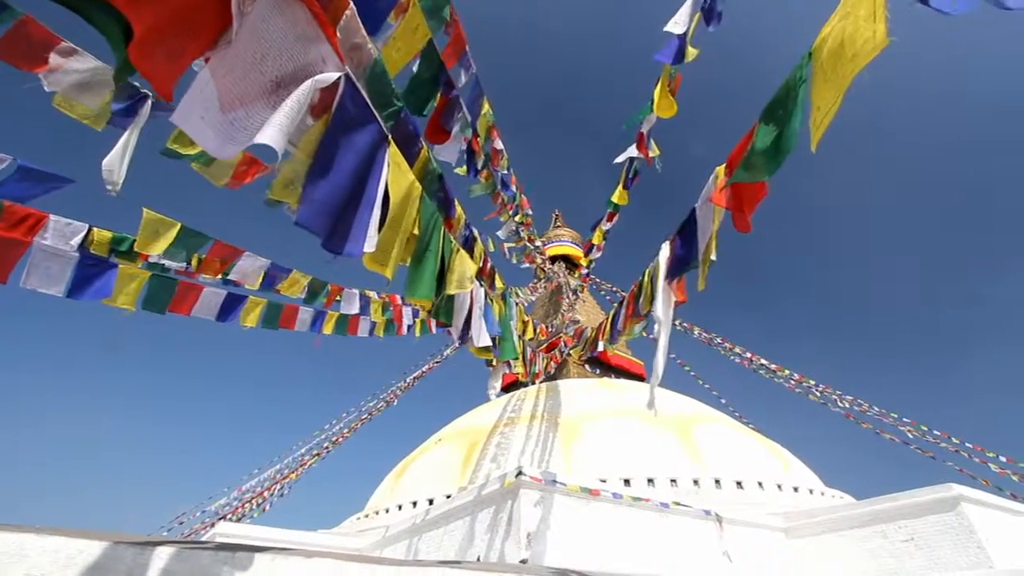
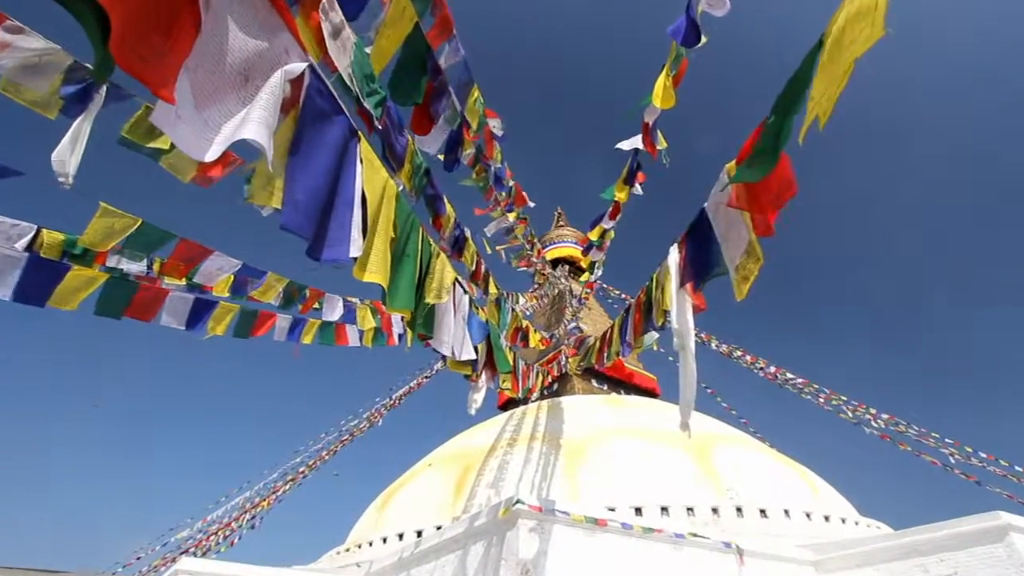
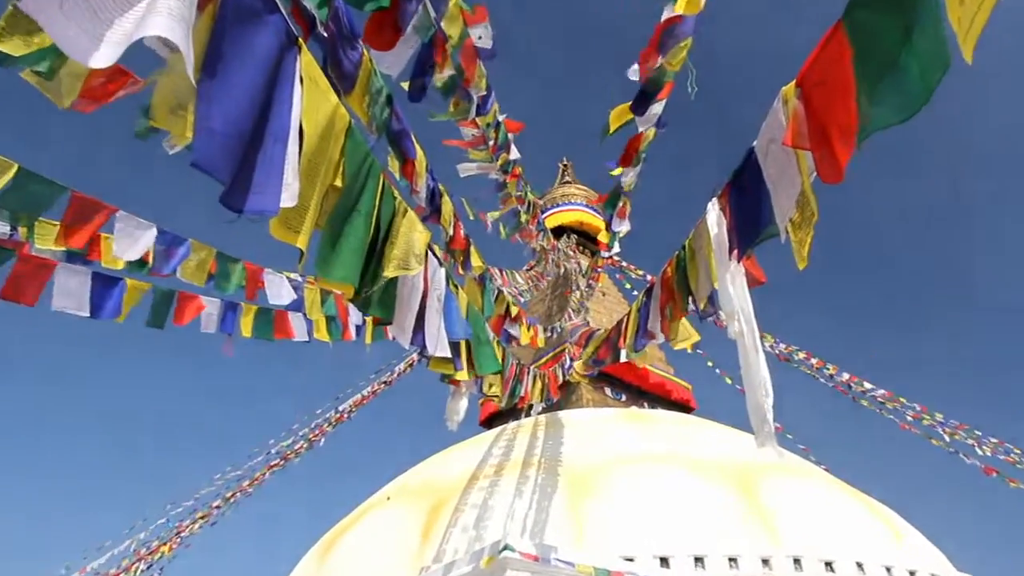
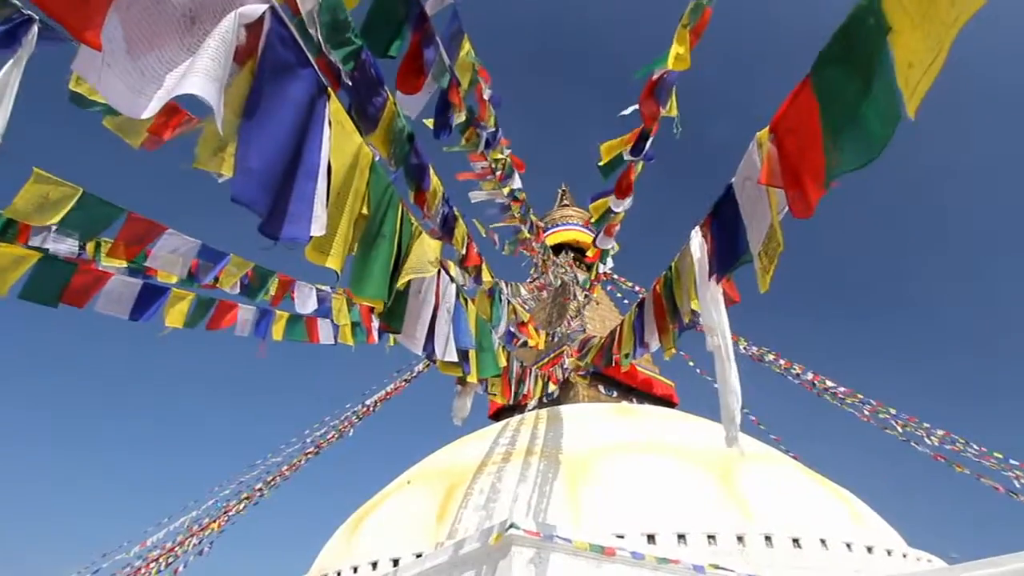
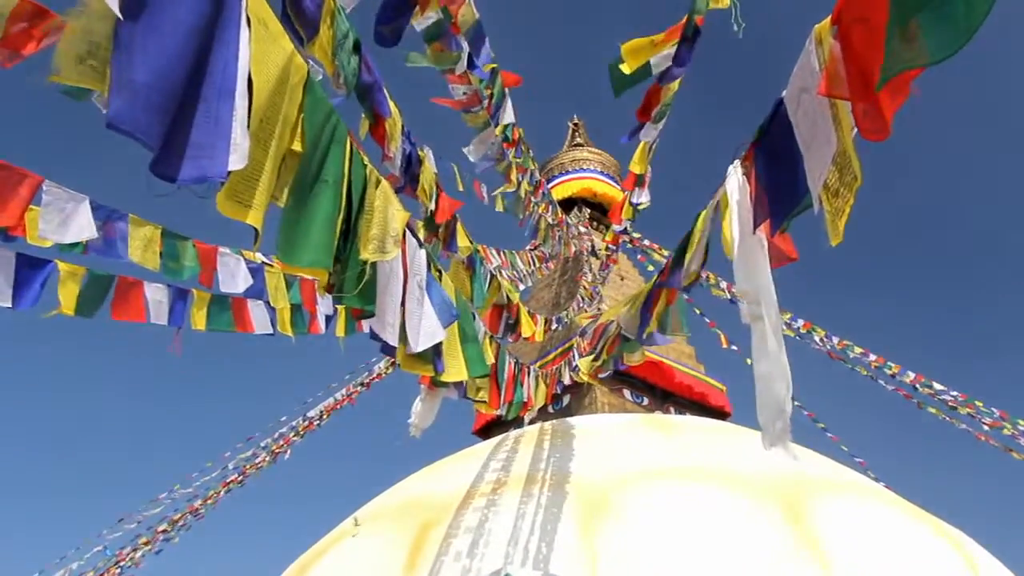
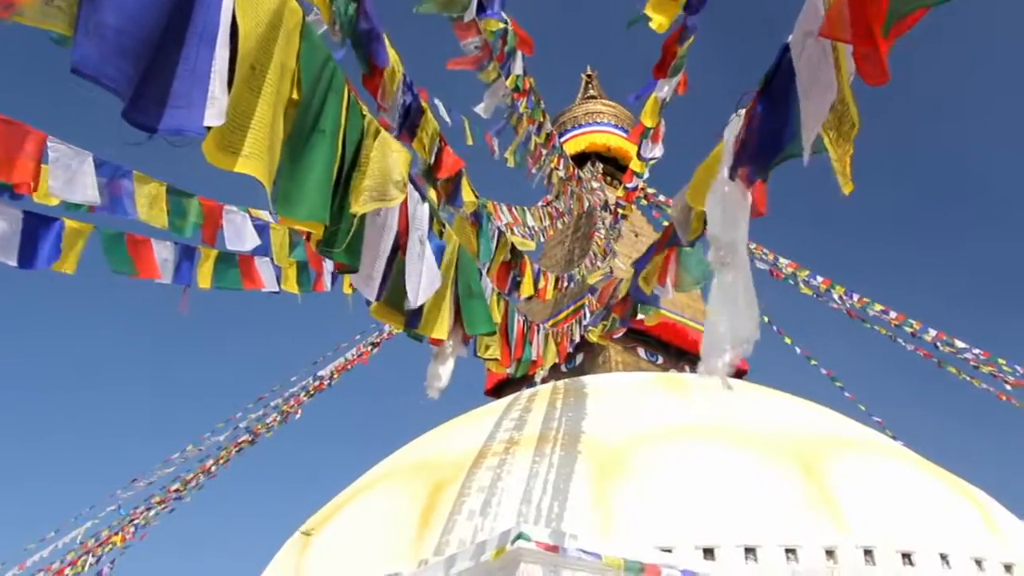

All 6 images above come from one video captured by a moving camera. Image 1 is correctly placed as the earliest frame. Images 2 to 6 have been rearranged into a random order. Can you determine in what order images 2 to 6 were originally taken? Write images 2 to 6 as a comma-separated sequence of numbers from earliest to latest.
2, 4, 3, 5, 6
